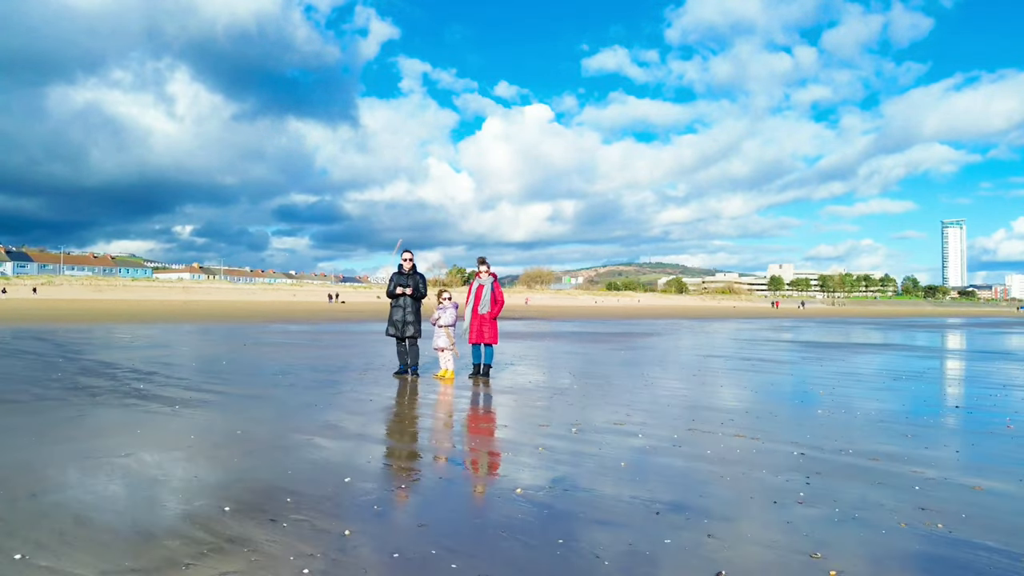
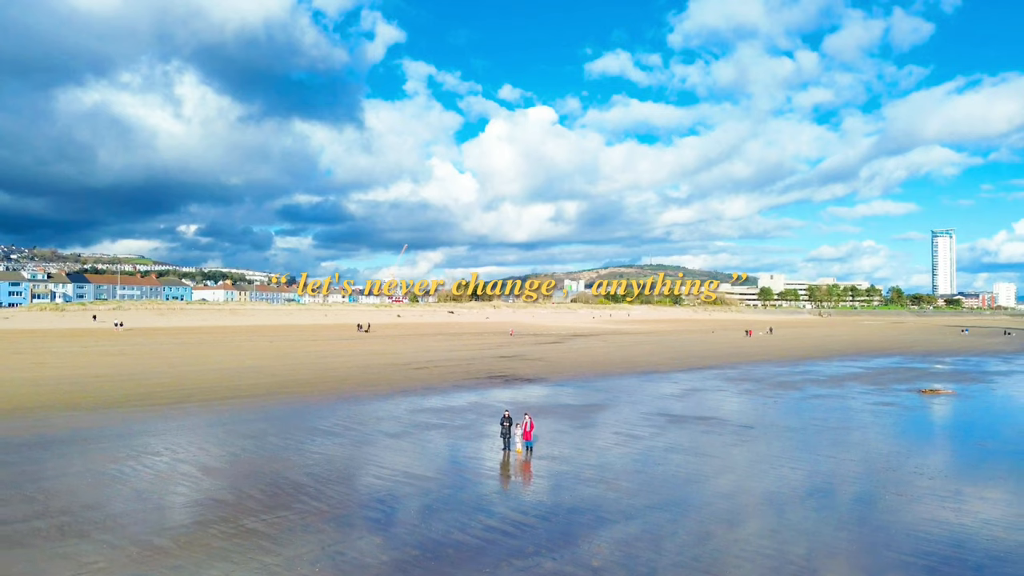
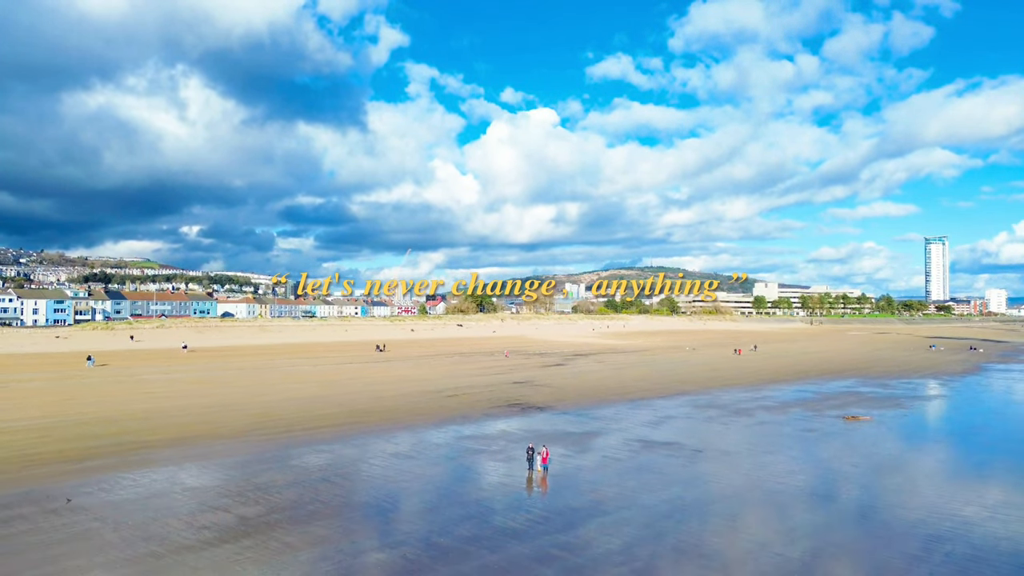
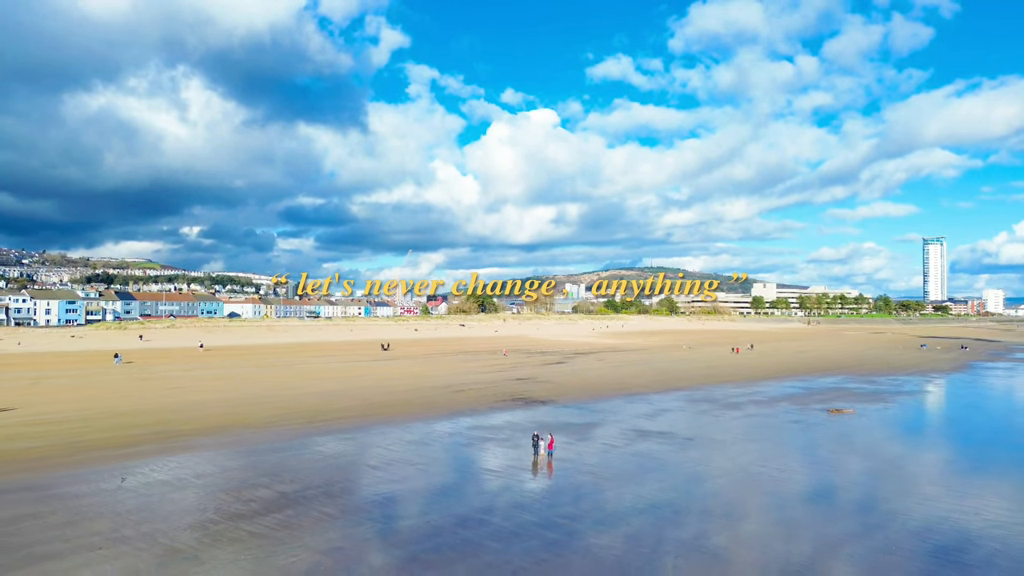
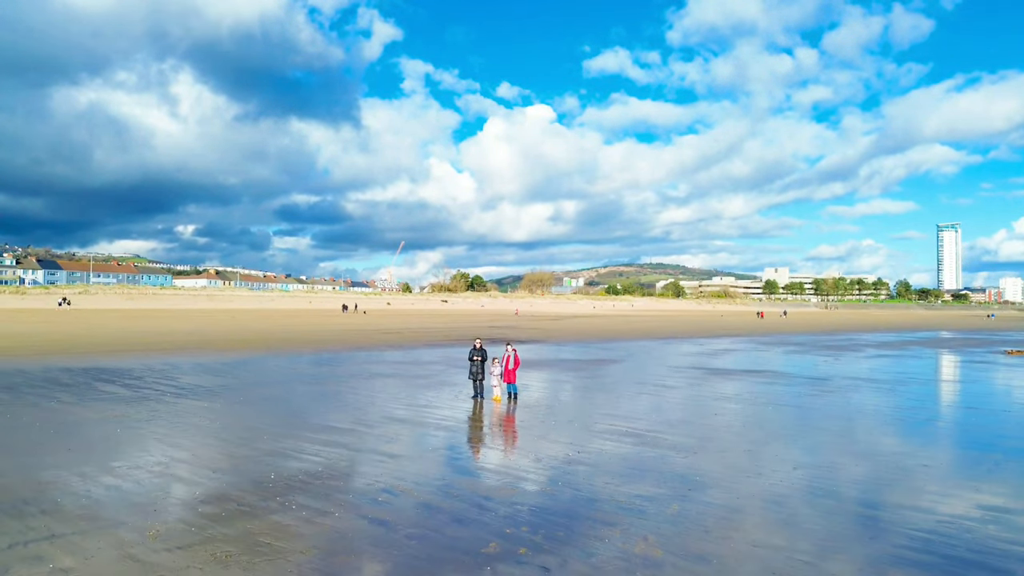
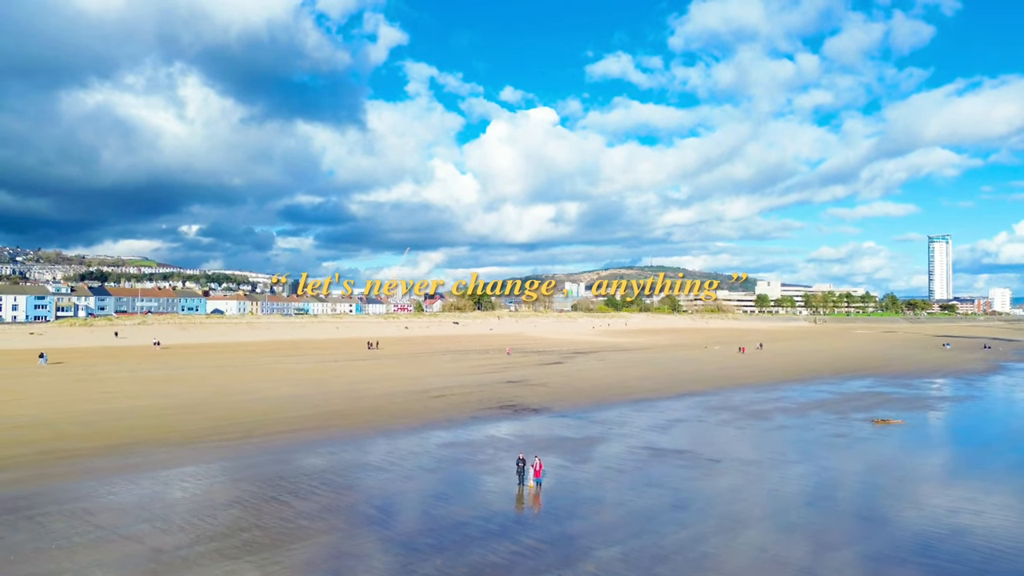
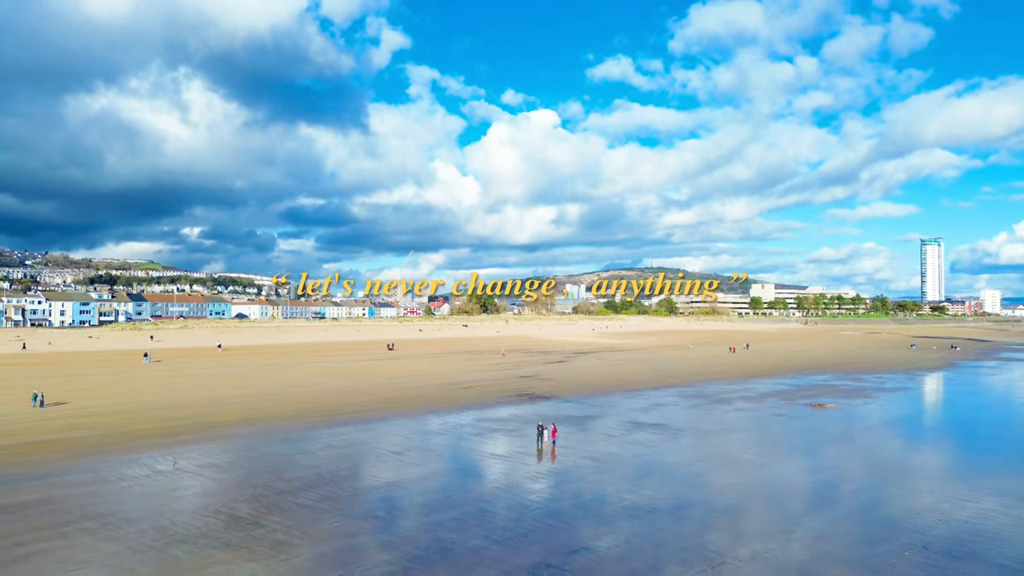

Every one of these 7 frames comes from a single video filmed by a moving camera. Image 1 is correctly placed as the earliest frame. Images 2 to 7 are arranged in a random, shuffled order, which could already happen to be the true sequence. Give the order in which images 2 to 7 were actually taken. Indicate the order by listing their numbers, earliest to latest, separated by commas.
5, 2, 6, 3, 4, 7
